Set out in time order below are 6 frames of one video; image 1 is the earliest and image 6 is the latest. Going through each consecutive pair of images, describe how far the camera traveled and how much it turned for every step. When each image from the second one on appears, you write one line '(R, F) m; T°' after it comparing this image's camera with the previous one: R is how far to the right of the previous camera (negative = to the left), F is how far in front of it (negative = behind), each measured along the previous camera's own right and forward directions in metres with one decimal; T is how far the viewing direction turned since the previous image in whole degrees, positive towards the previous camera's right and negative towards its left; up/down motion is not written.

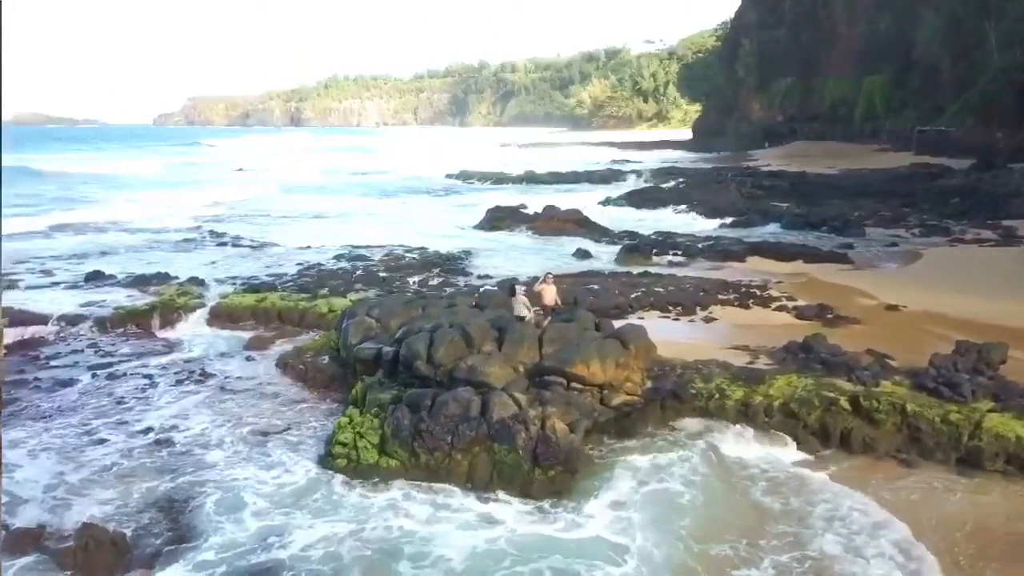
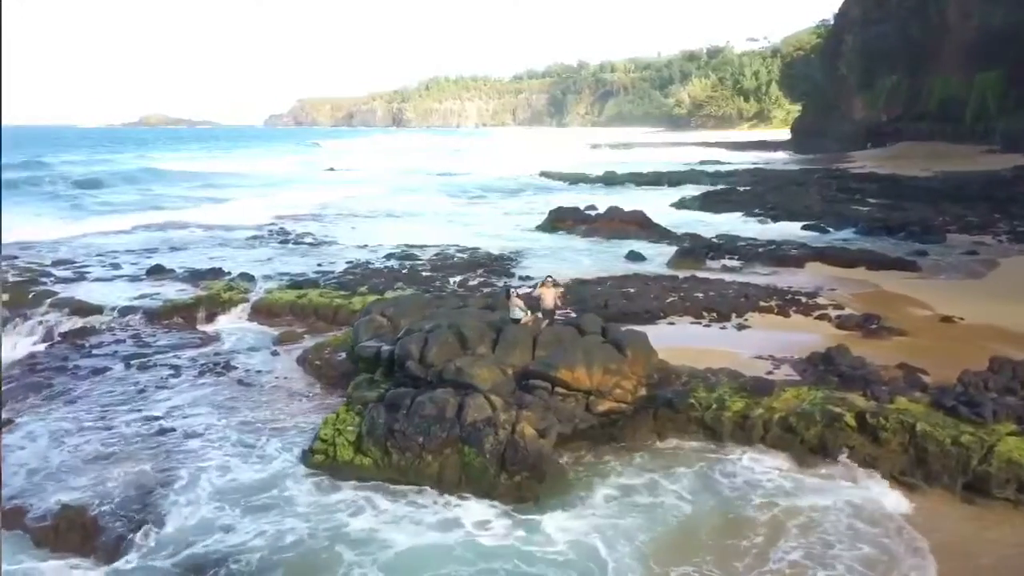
(+1.2, +0.2) m; -7°
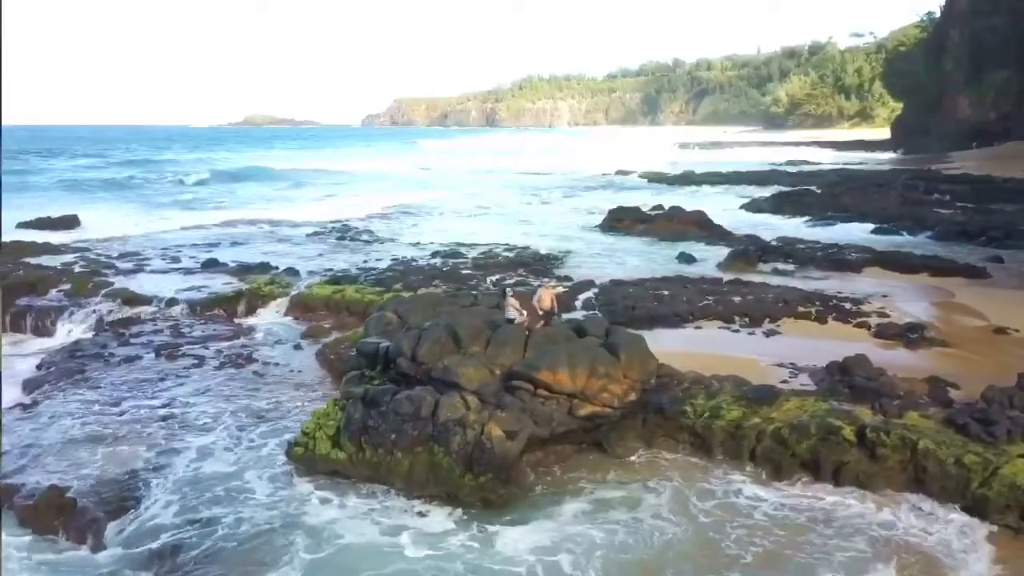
(+1.2, +0.2) m; -6°
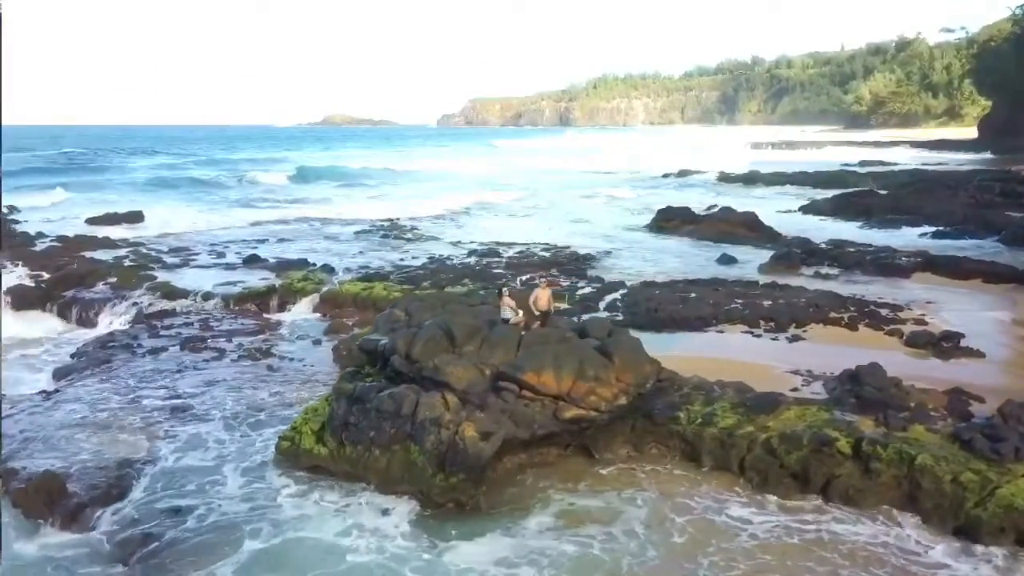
(+0.9, +0.1) m; -5°
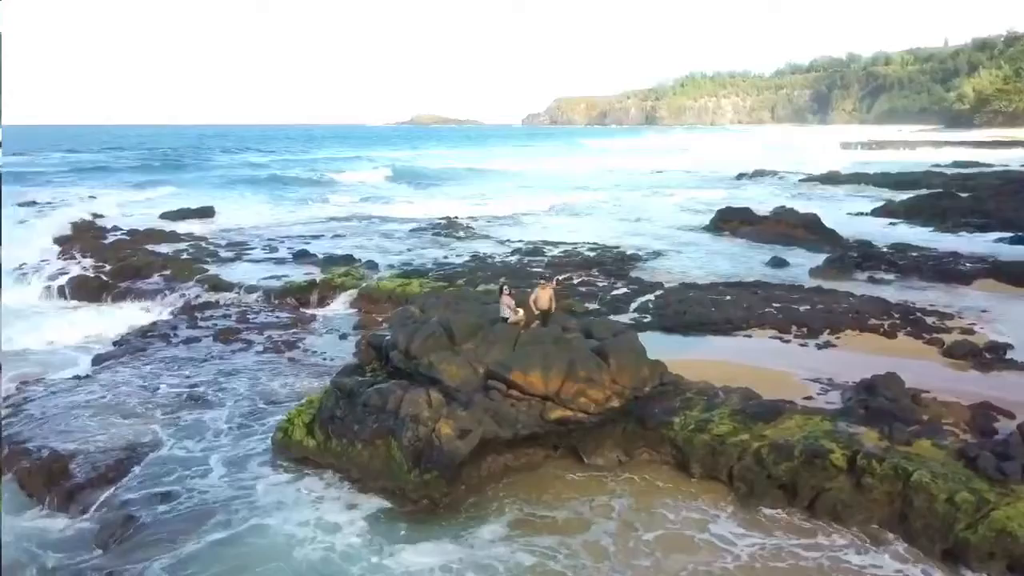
(+1.0, +0.1) m; -6°
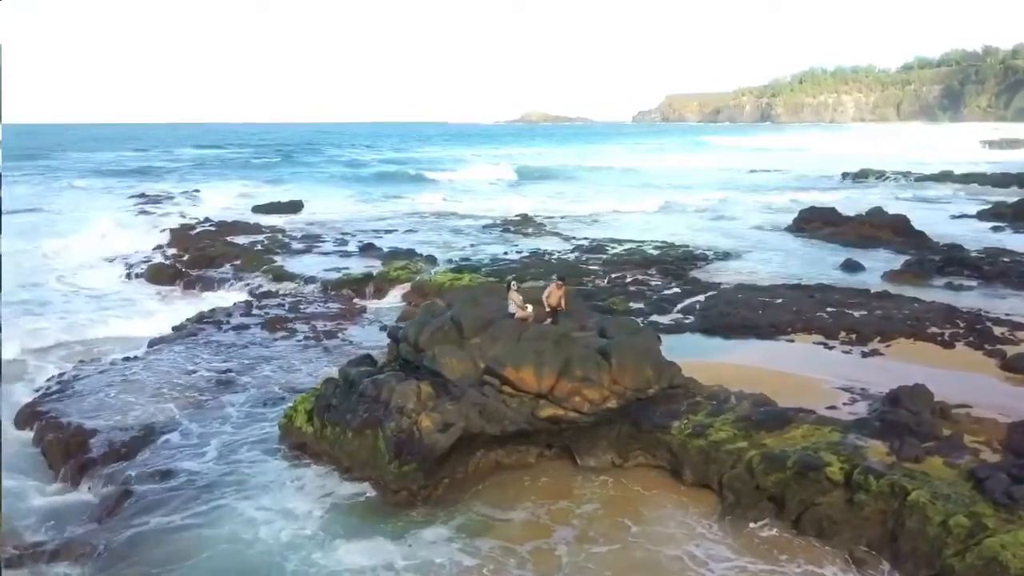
(+1.2, +0.2) m; -7°
